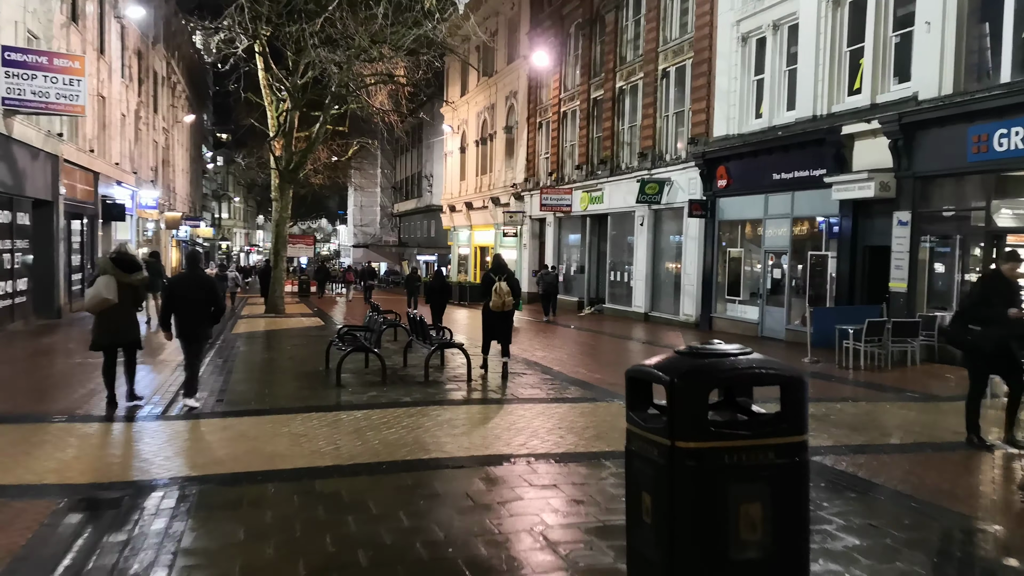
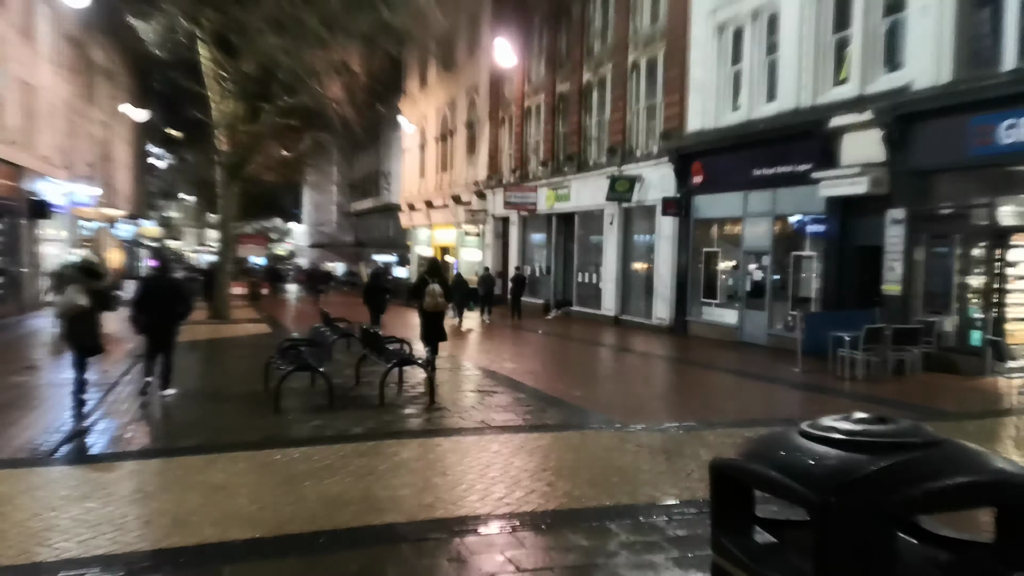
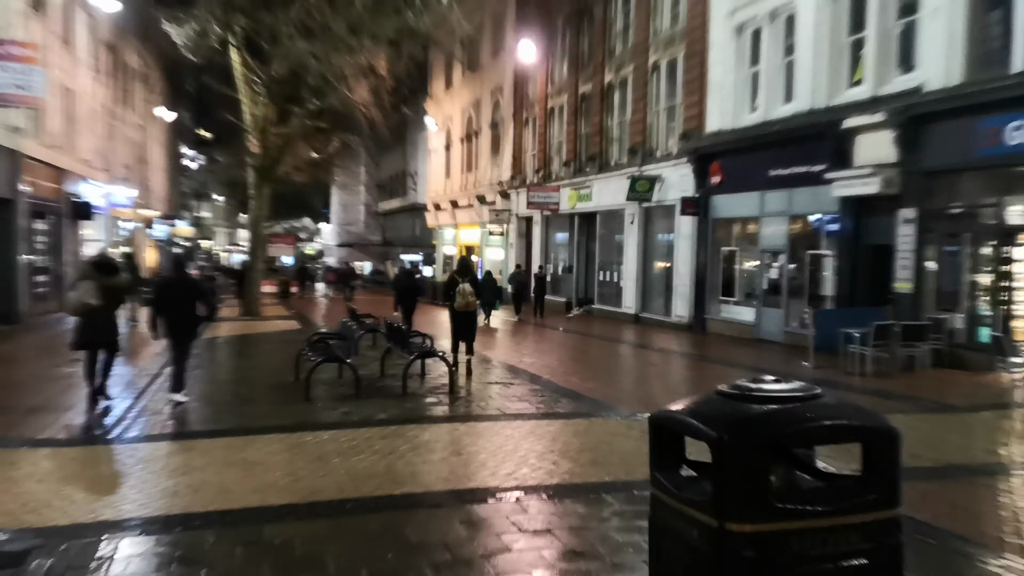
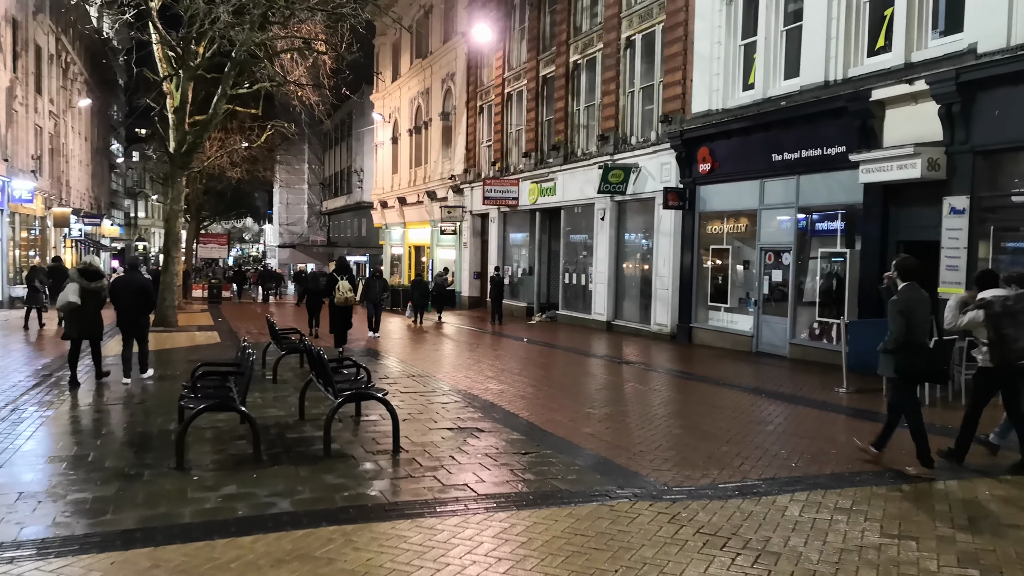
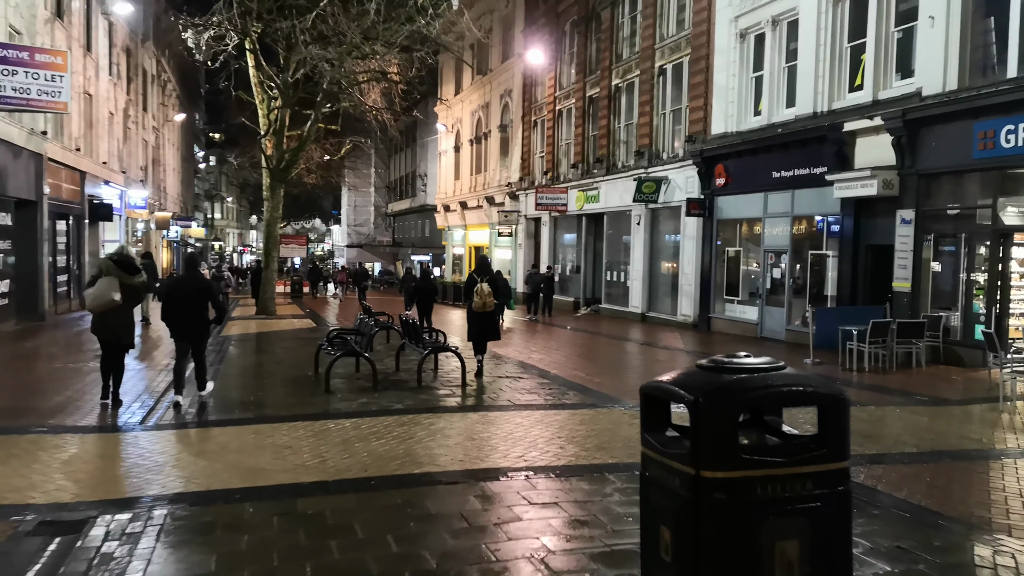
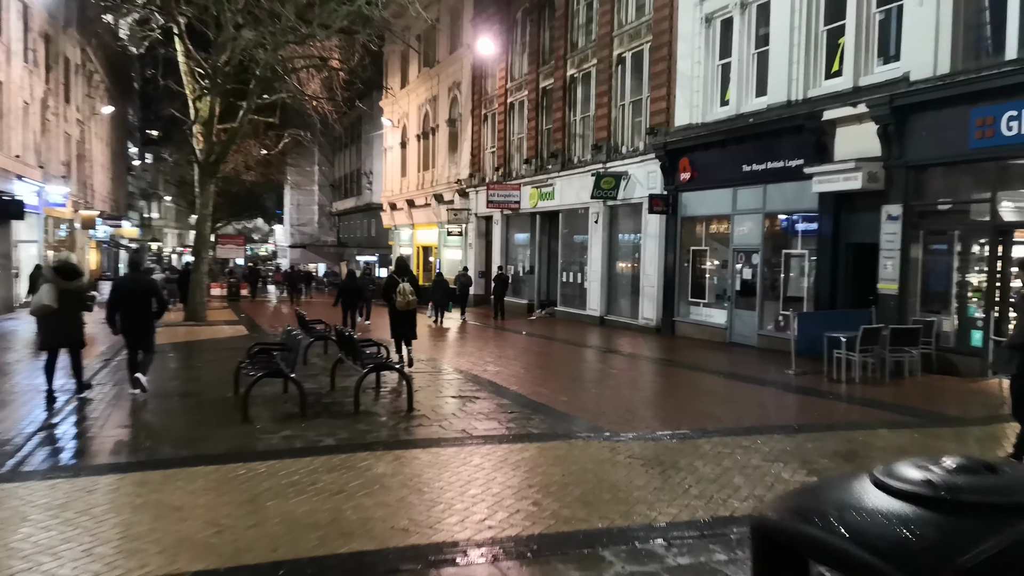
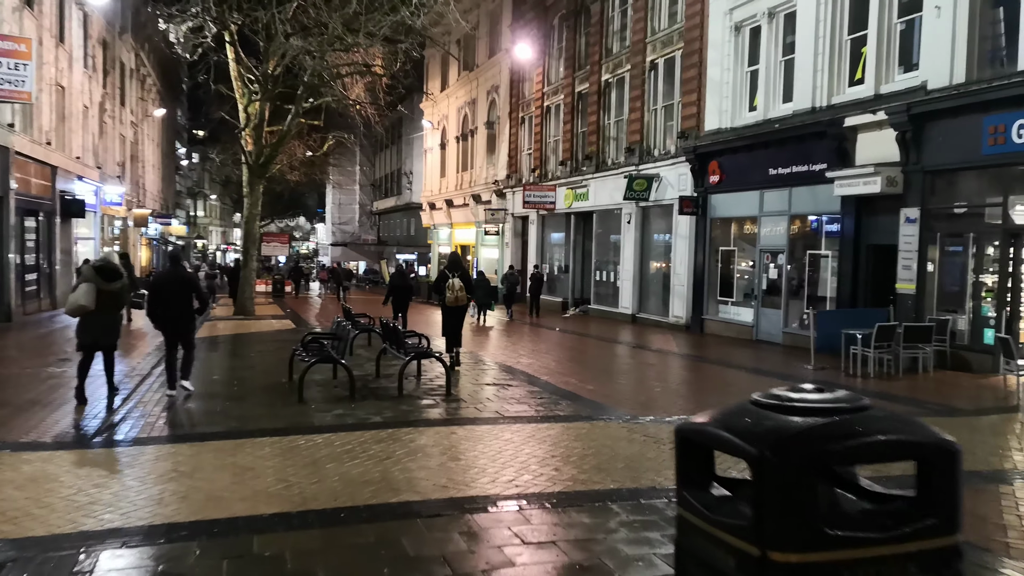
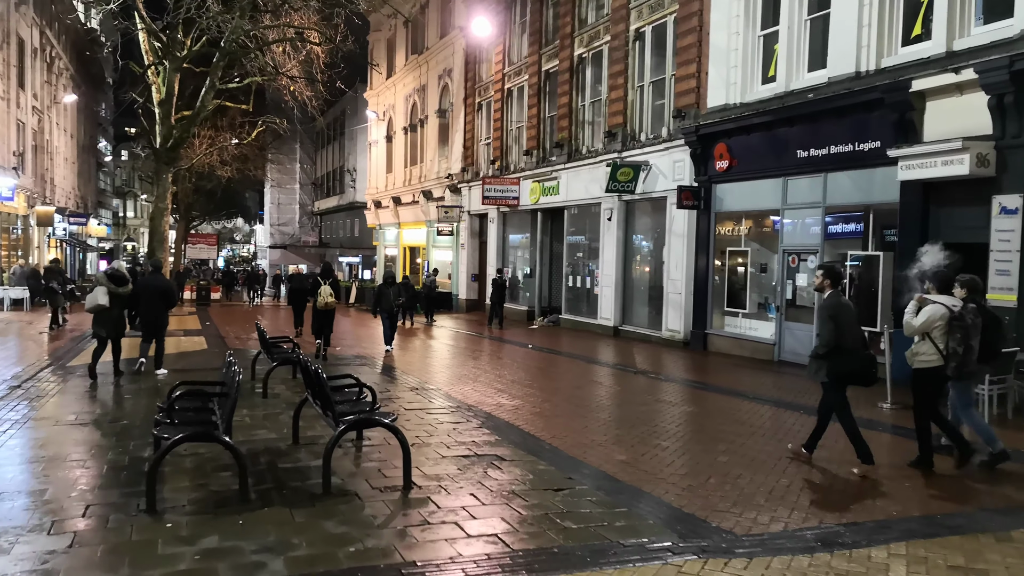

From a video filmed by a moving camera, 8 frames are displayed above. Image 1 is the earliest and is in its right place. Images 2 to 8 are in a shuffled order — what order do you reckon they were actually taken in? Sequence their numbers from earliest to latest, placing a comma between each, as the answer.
5, 3, 7, 2, 6, 4, 8
